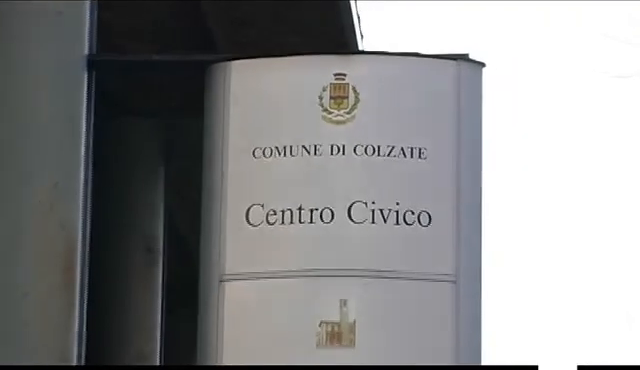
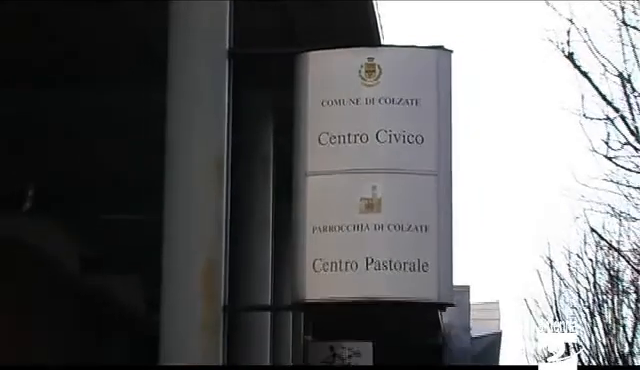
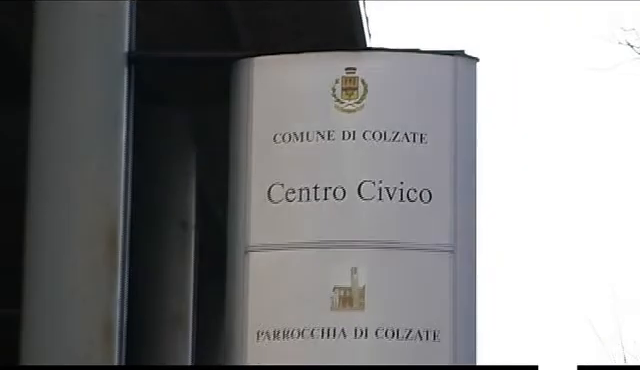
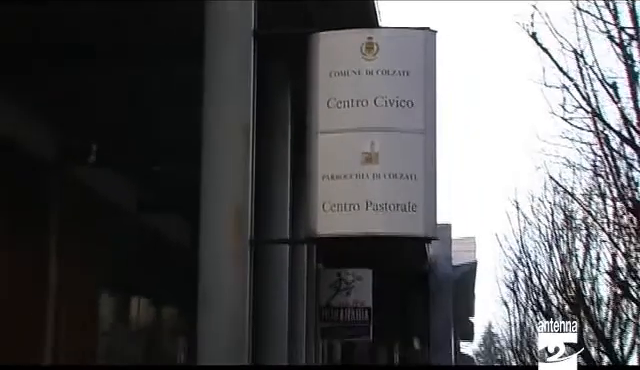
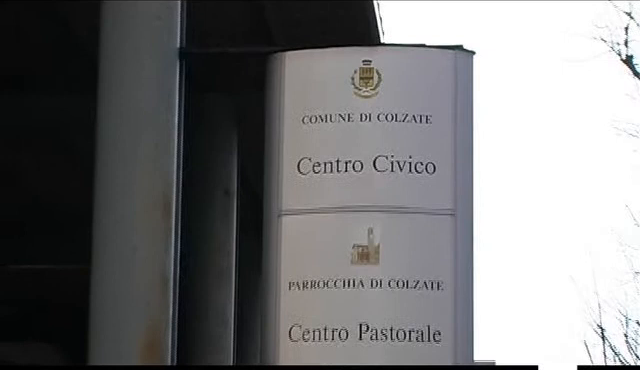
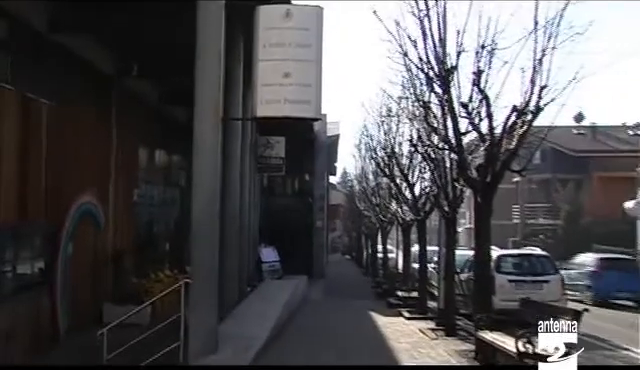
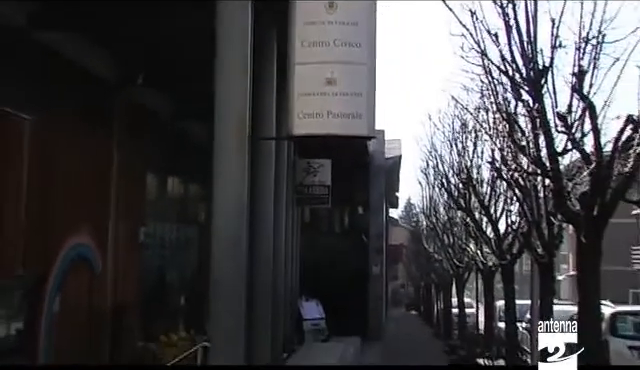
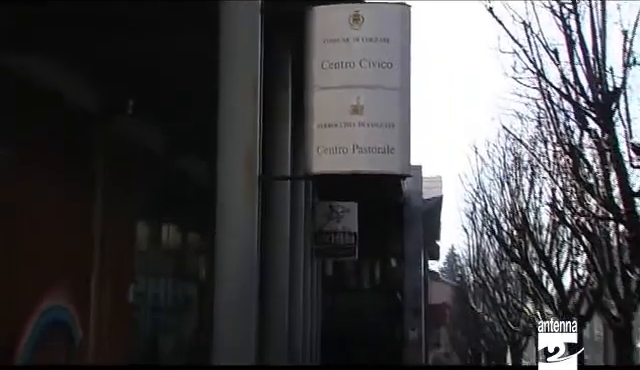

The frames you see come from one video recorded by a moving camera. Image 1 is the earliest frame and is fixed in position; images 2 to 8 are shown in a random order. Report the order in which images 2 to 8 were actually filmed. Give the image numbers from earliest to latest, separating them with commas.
3, 5, 2, 4, 8, 7, 6
